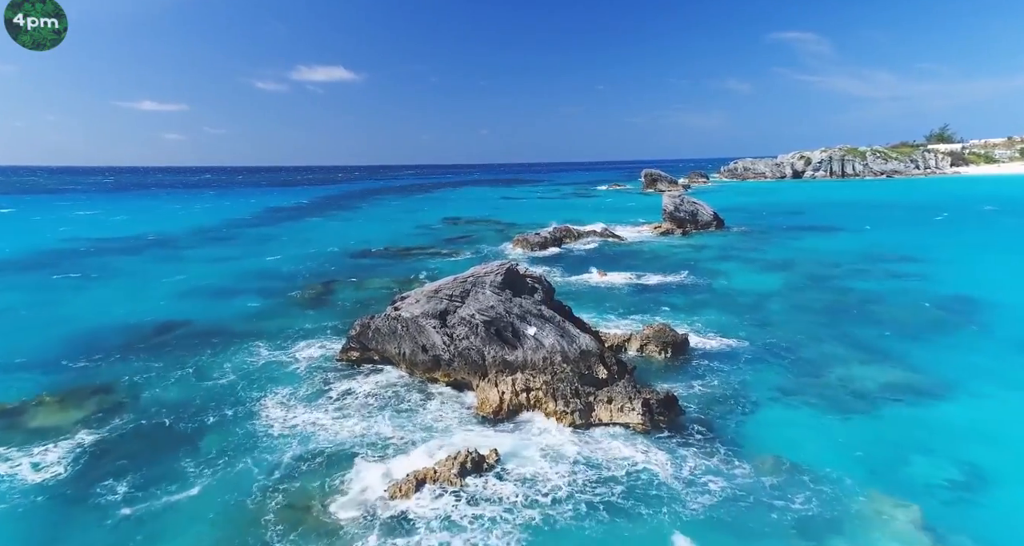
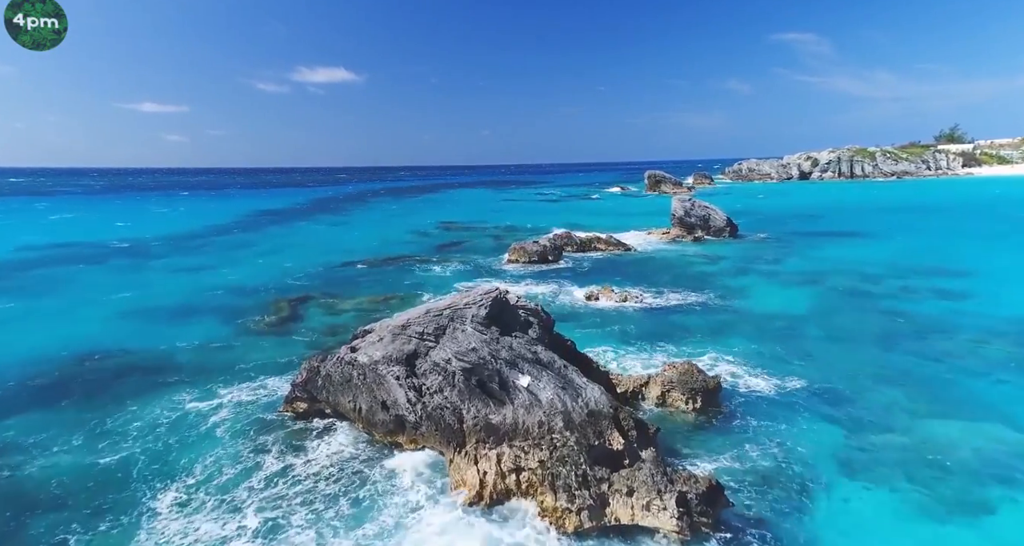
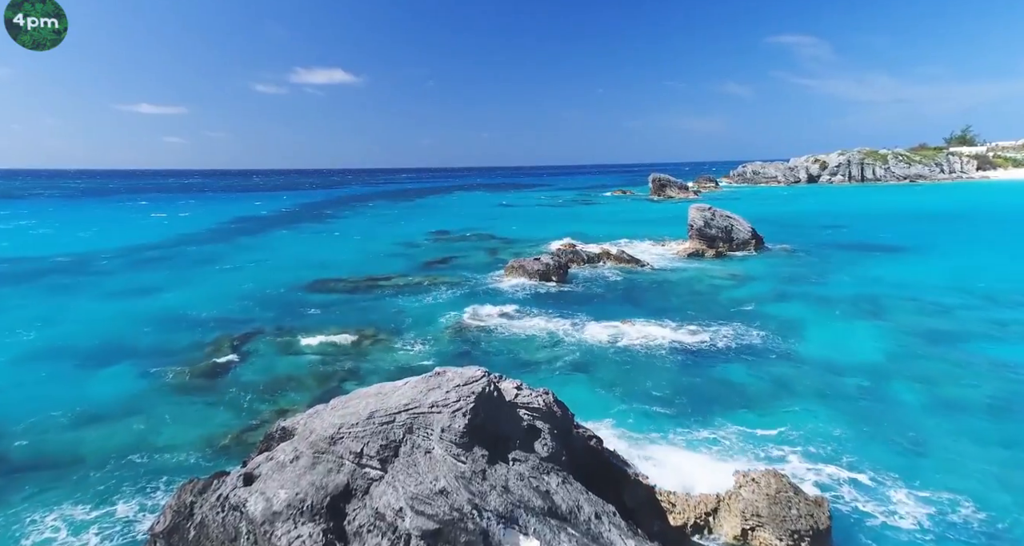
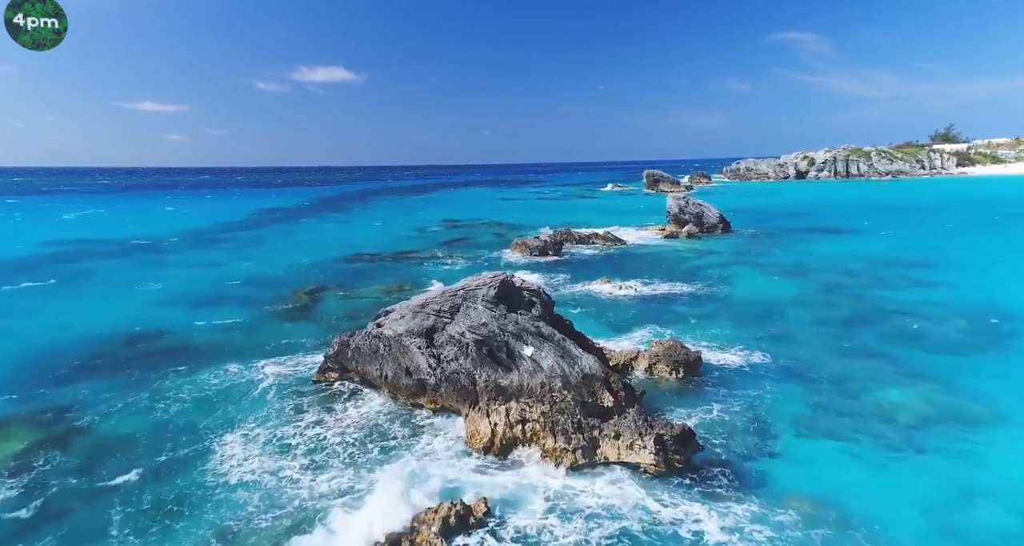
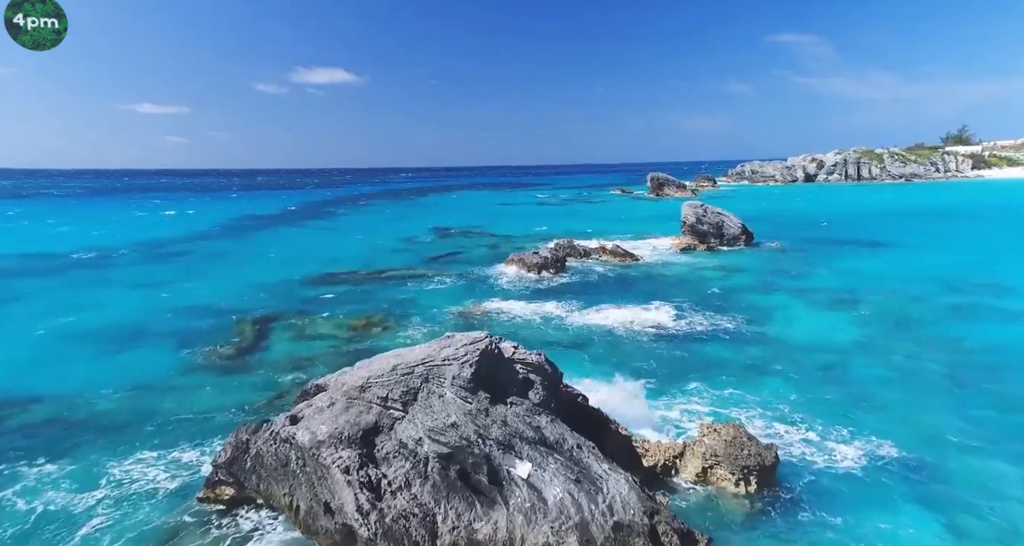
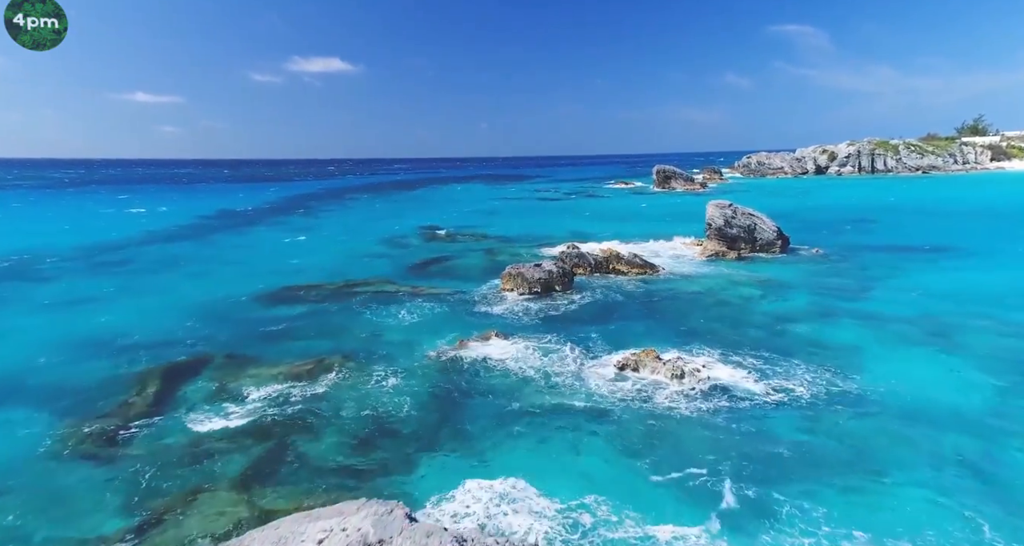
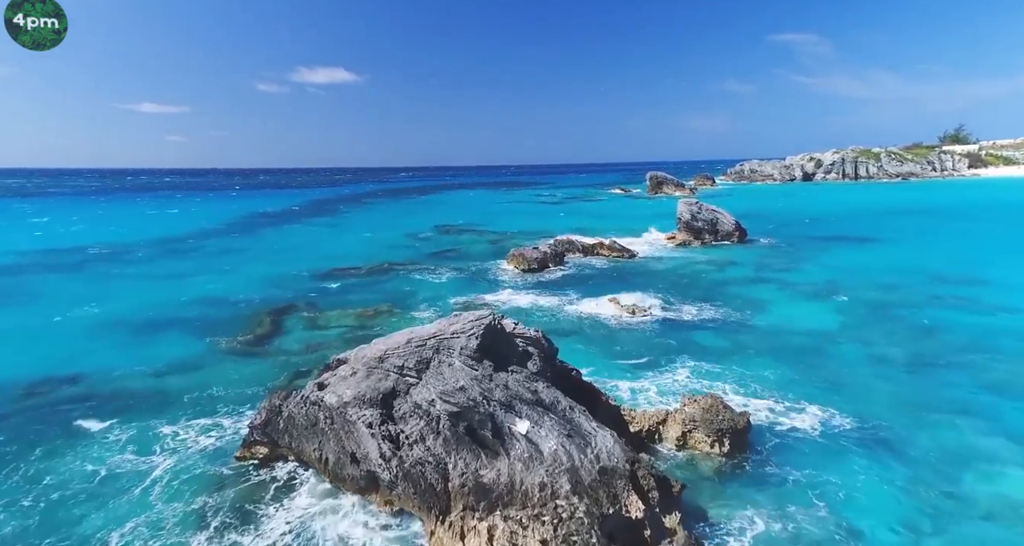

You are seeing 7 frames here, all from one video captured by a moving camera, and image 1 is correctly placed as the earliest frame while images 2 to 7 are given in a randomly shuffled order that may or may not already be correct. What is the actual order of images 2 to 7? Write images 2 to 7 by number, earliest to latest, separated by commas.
4, 2, 7, 5, 3, 6
